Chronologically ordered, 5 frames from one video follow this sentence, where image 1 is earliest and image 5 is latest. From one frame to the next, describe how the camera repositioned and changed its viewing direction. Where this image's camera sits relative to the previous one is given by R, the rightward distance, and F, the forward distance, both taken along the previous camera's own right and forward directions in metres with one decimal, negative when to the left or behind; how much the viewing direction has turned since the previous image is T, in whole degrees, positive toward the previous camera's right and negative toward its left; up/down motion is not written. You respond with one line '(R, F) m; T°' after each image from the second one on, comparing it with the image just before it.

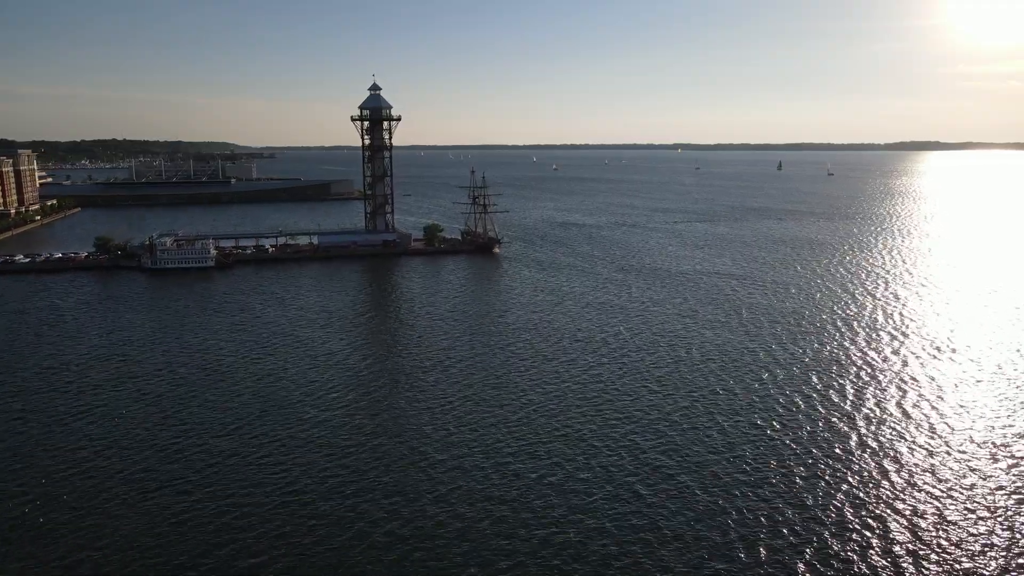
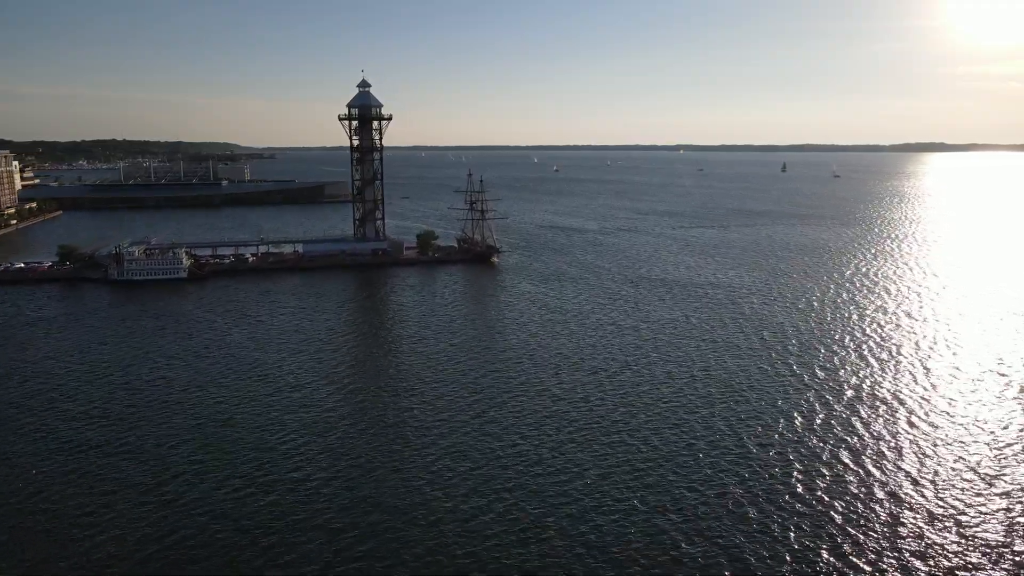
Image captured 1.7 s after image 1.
(+0.1, +2.2) m; 0°
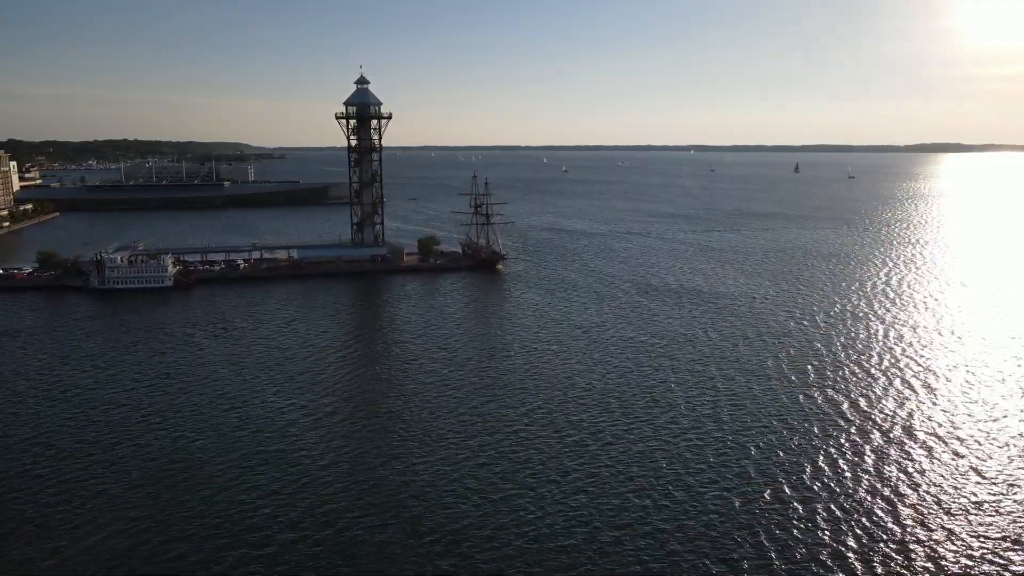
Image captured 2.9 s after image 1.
(+0.1, +1.6) m; -1°
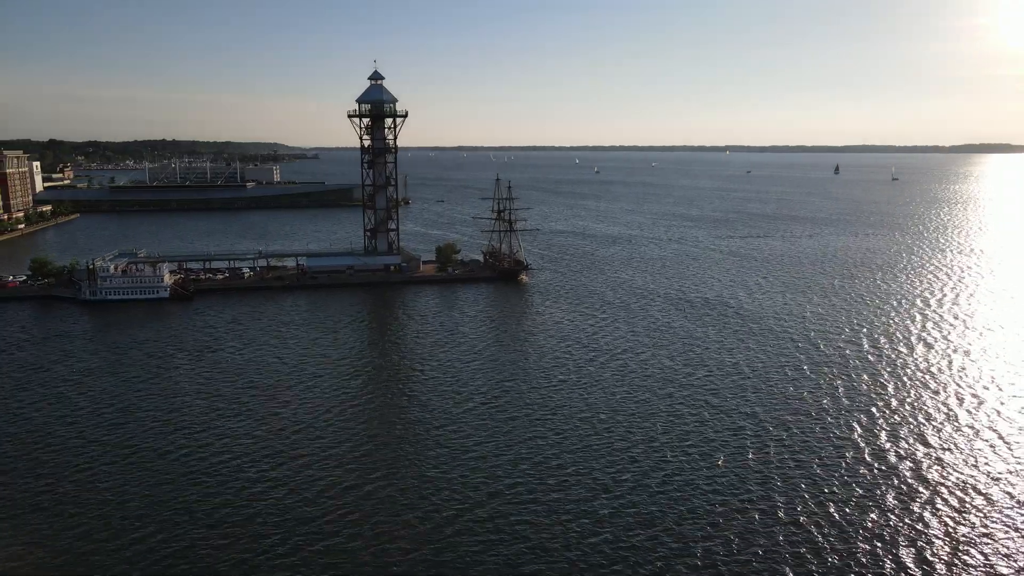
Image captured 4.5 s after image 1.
(+0.2, +2.2) m; -2°
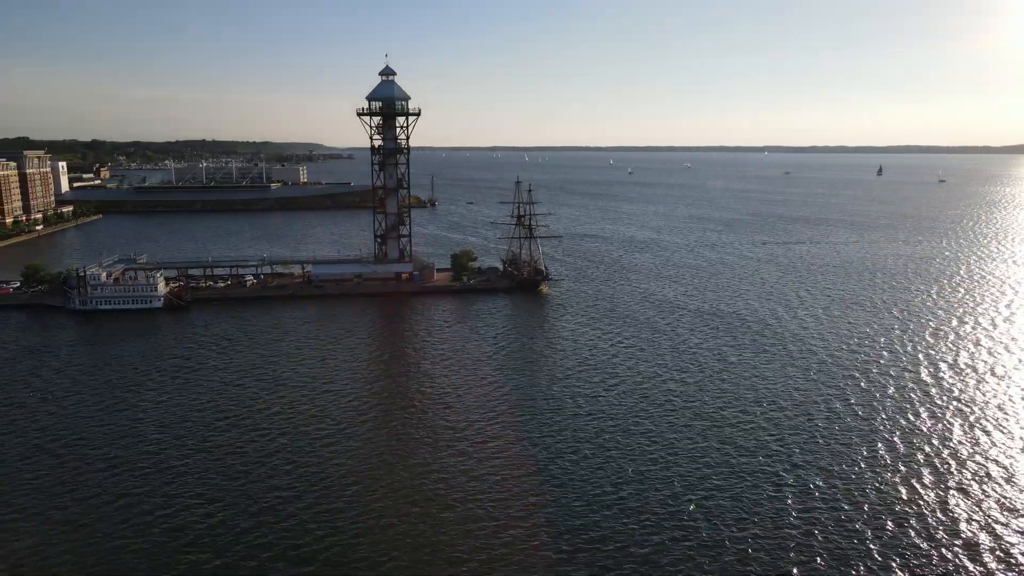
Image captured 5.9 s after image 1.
(+0.5, +1.8) m; -3°
